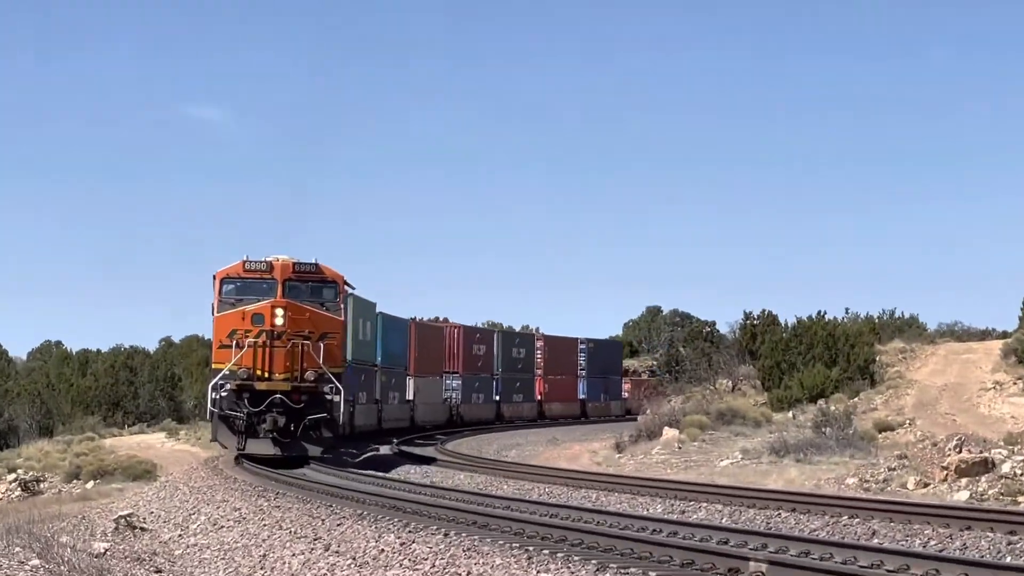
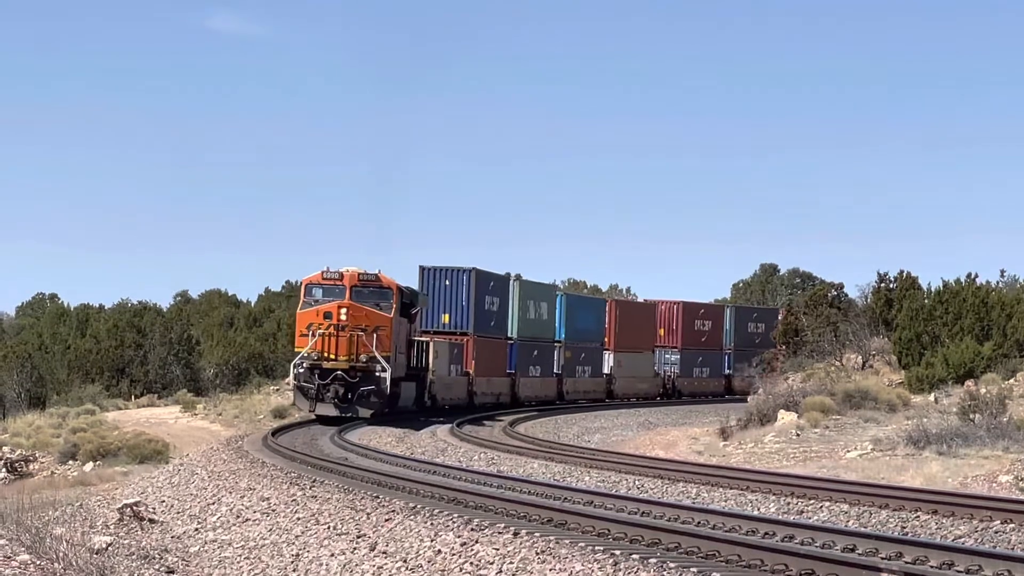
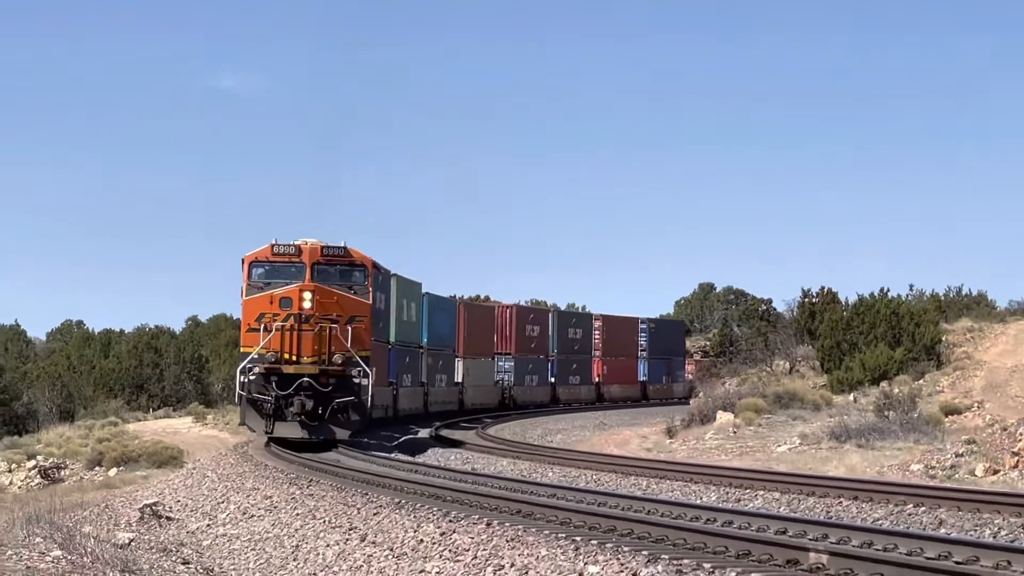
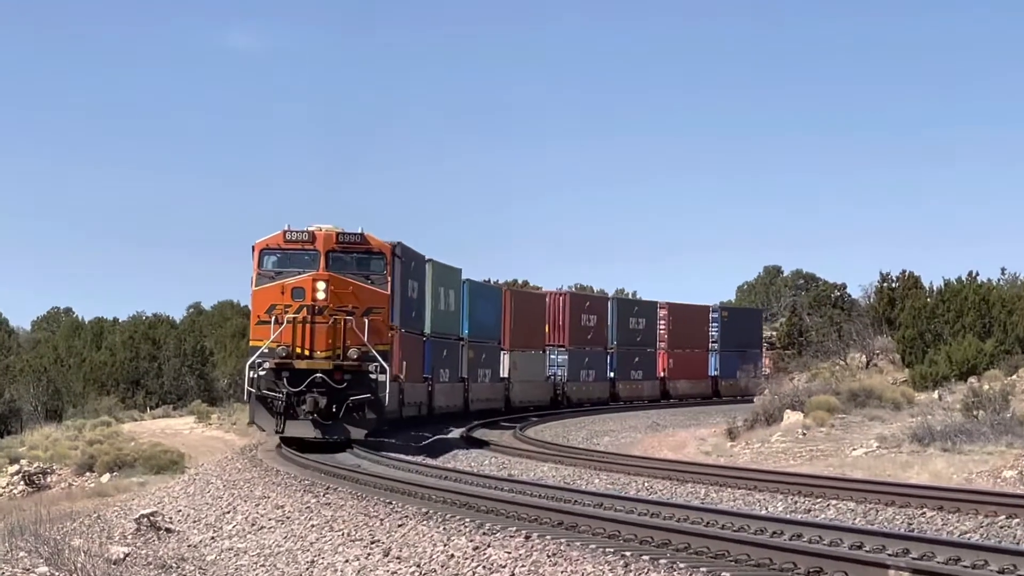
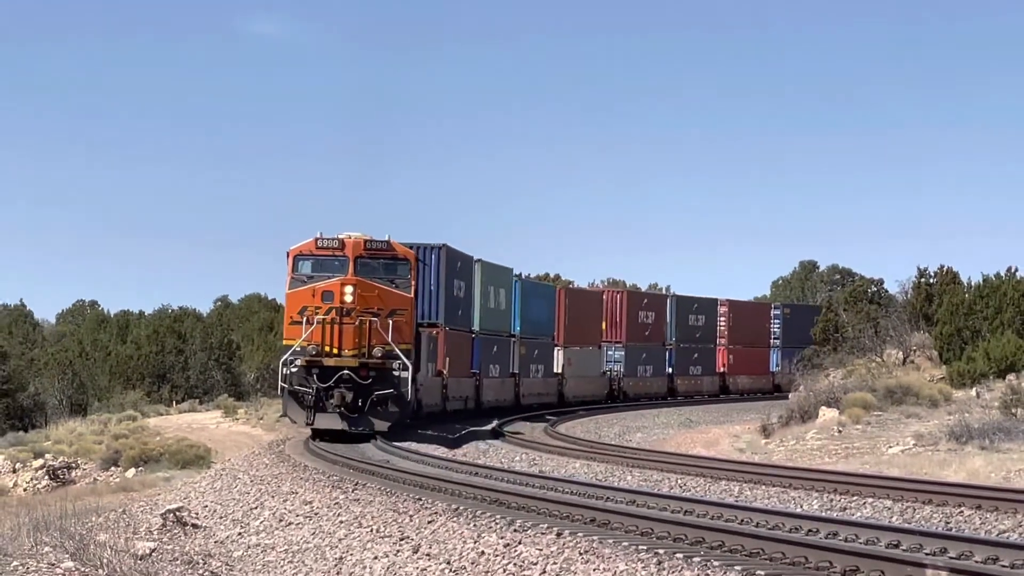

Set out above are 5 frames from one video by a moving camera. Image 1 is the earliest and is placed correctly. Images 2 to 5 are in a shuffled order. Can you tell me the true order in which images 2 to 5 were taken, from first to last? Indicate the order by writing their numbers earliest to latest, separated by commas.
3, 4, 5, 2
